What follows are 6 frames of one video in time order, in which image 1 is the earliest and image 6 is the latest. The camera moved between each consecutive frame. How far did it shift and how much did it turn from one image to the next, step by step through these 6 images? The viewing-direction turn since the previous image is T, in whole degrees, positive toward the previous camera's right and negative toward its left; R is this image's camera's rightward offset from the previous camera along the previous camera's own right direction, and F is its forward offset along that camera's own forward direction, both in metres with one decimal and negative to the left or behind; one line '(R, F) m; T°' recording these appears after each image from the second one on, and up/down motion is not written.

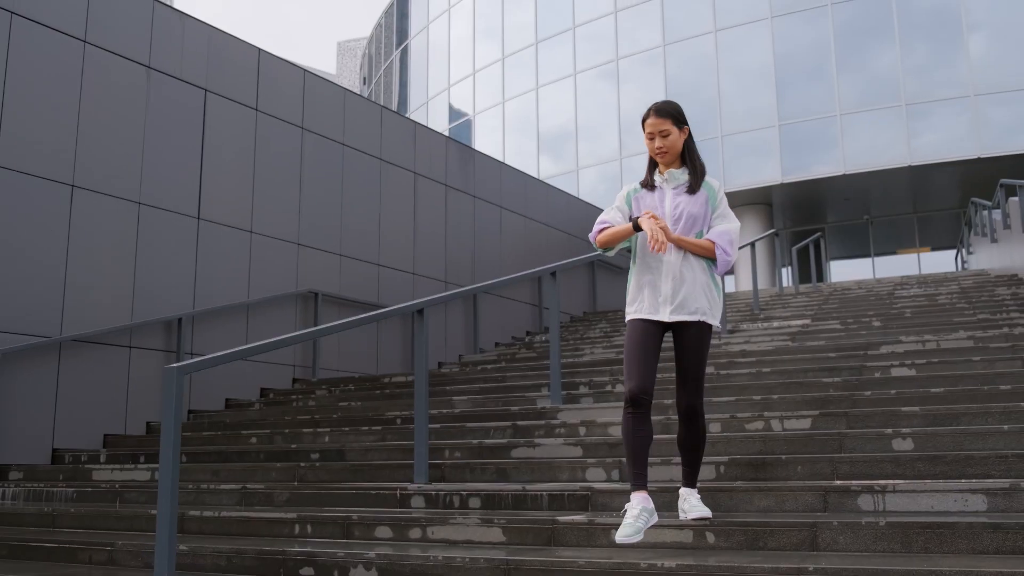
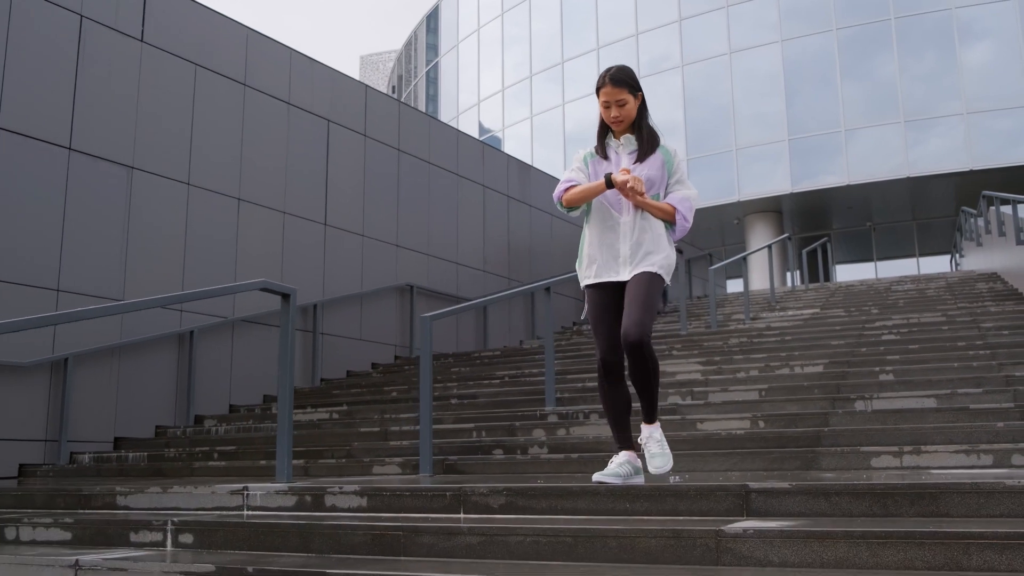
(-0.6, -2.0) m; 0°
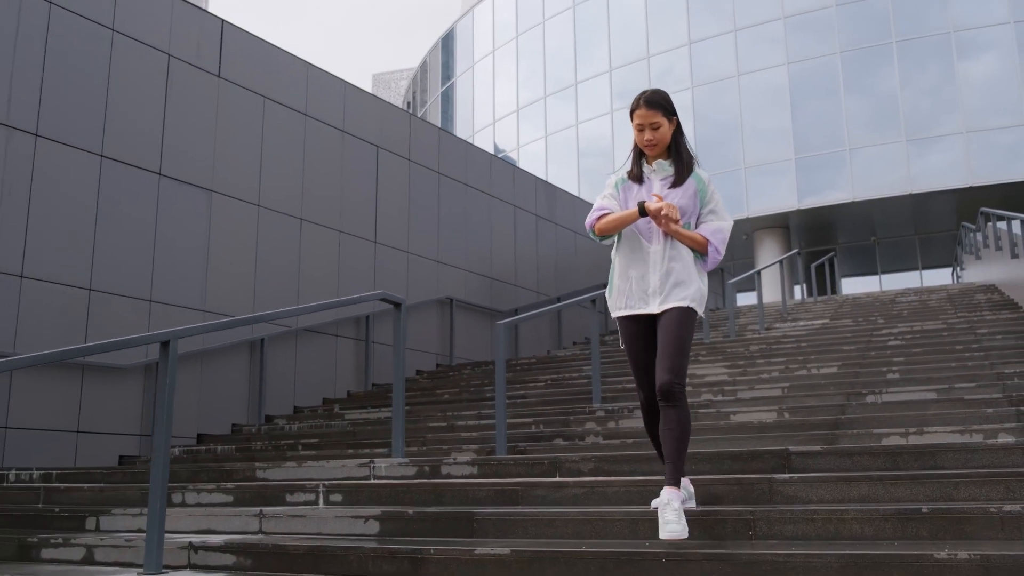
(-0.4, -0.9) m; 0°
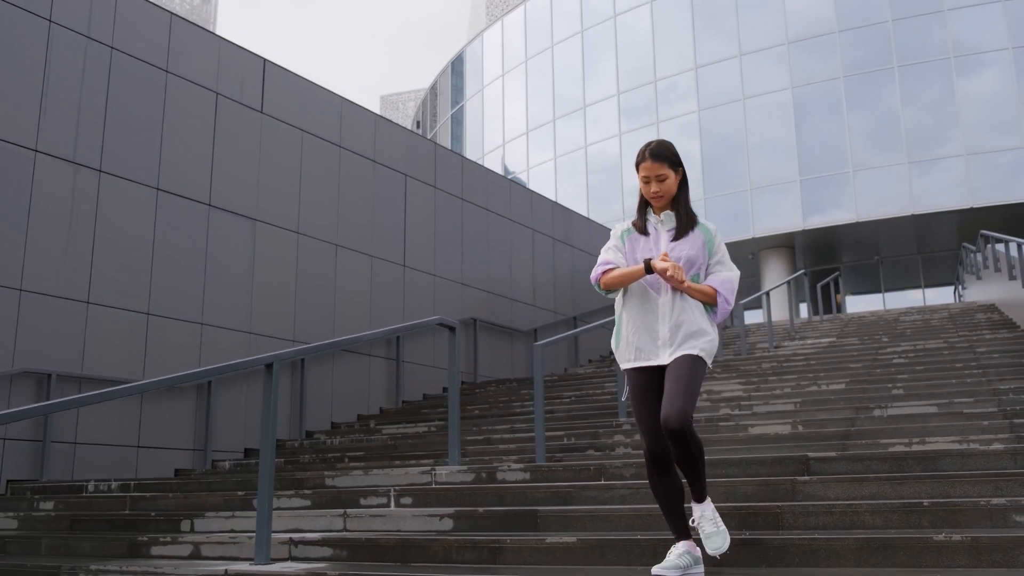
(-0.2, -0.6) m; 0°
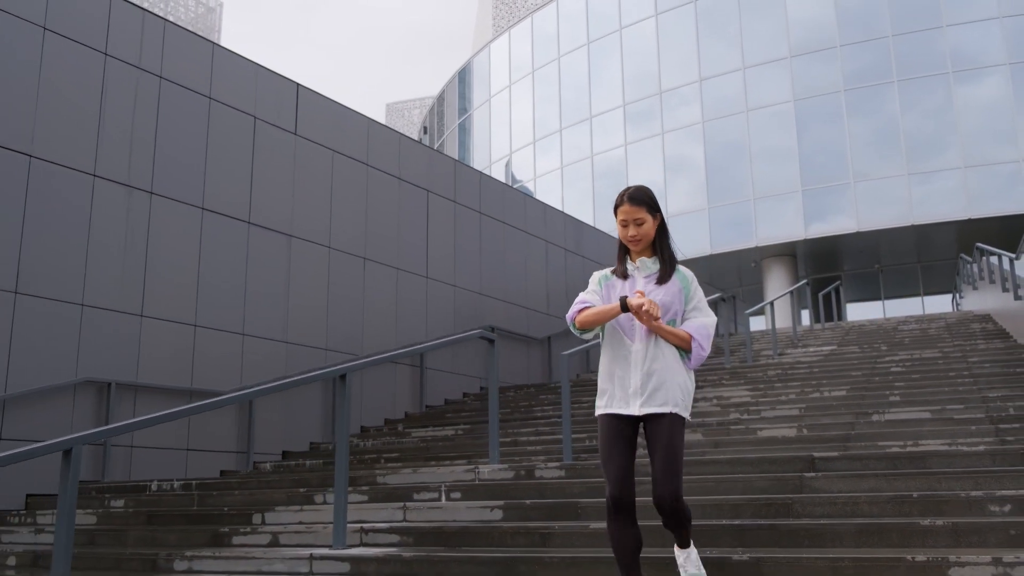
(-0.2, -0.6) m; 0°
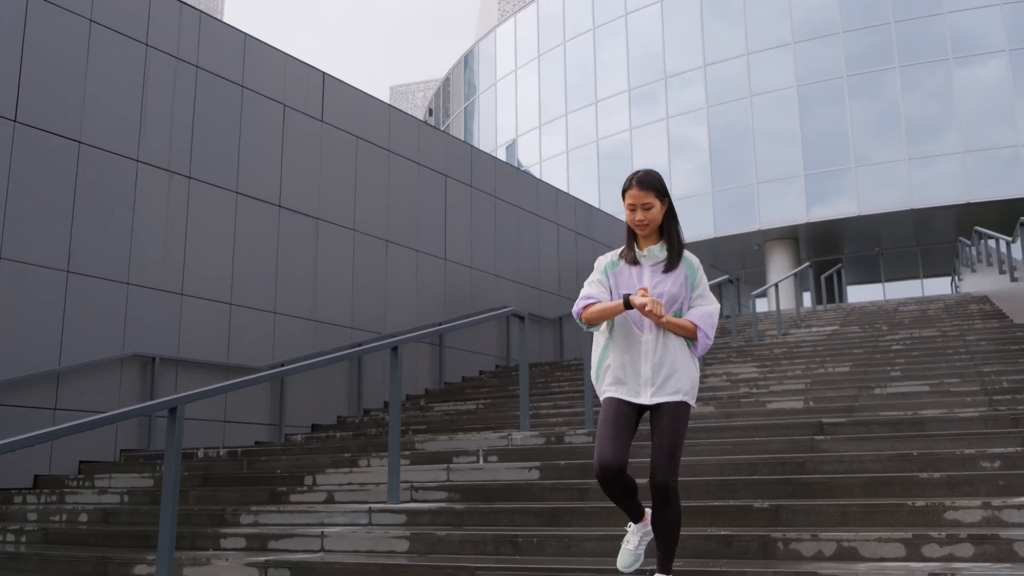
(-0.2, -0.5) m; 0°
